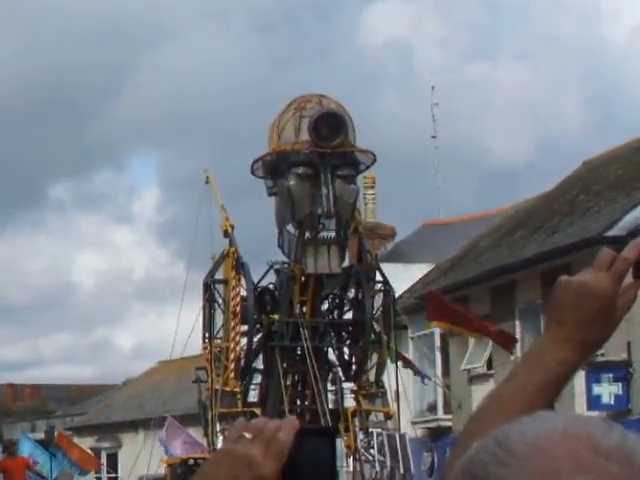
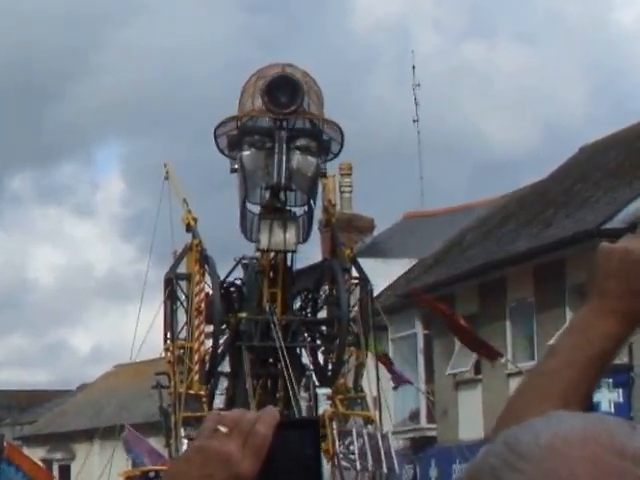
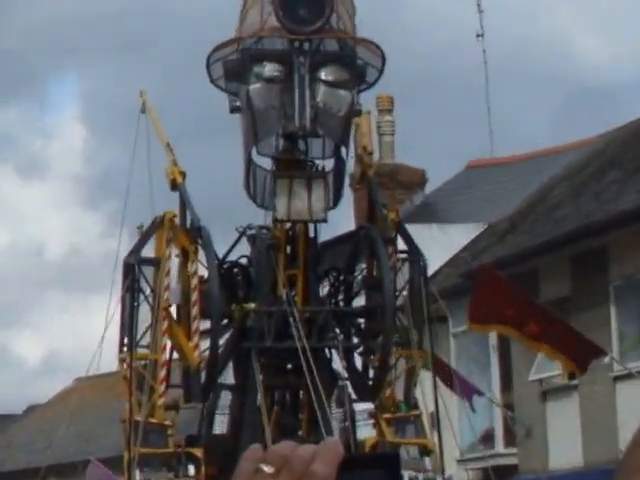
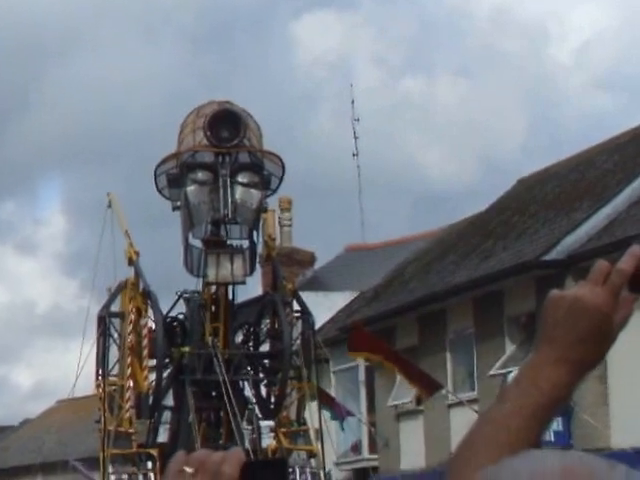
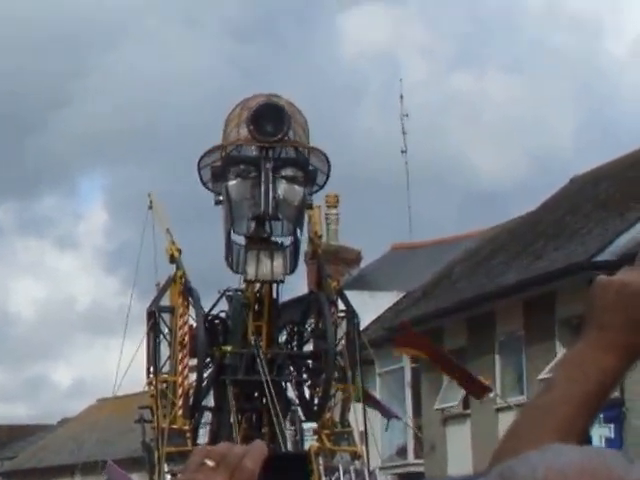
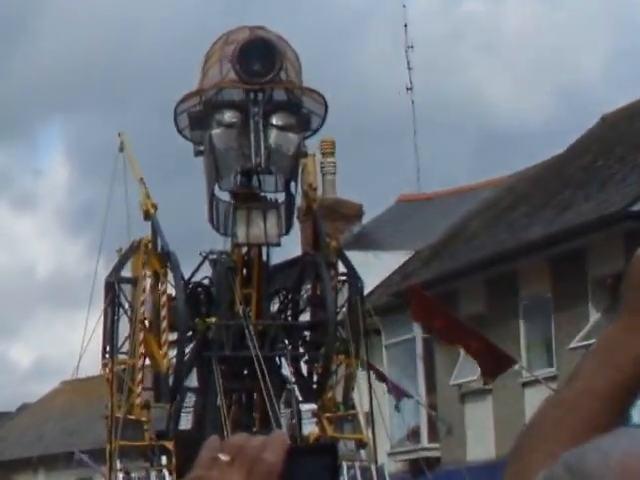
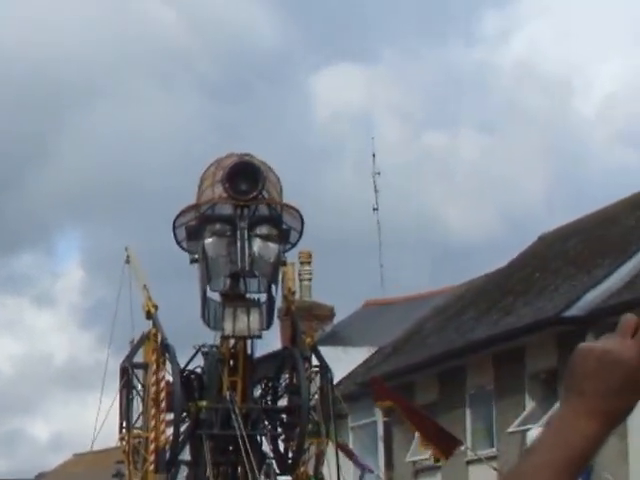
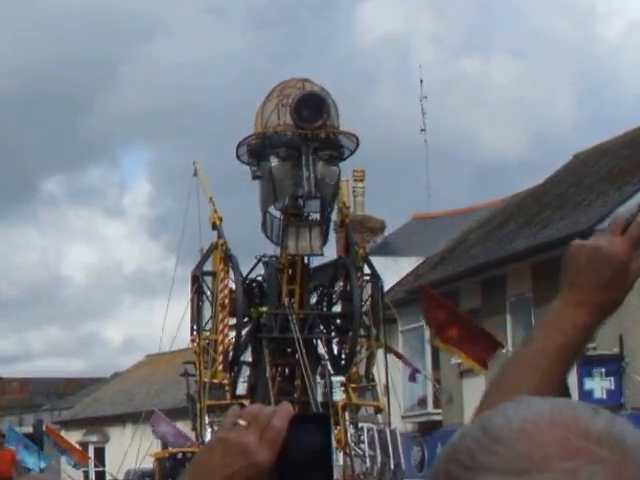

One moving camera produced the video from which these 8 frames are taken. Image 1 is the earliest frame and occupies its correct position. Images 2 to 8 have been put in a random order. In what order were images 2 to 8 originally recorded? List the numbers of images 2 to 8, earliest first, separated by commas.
8, 2, 5, 7, 4, 6, 3
